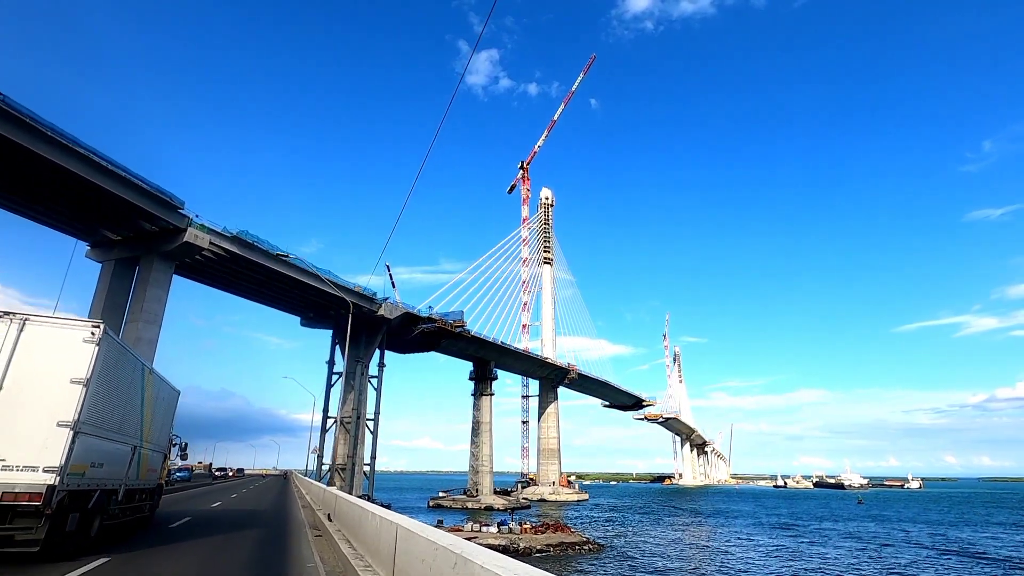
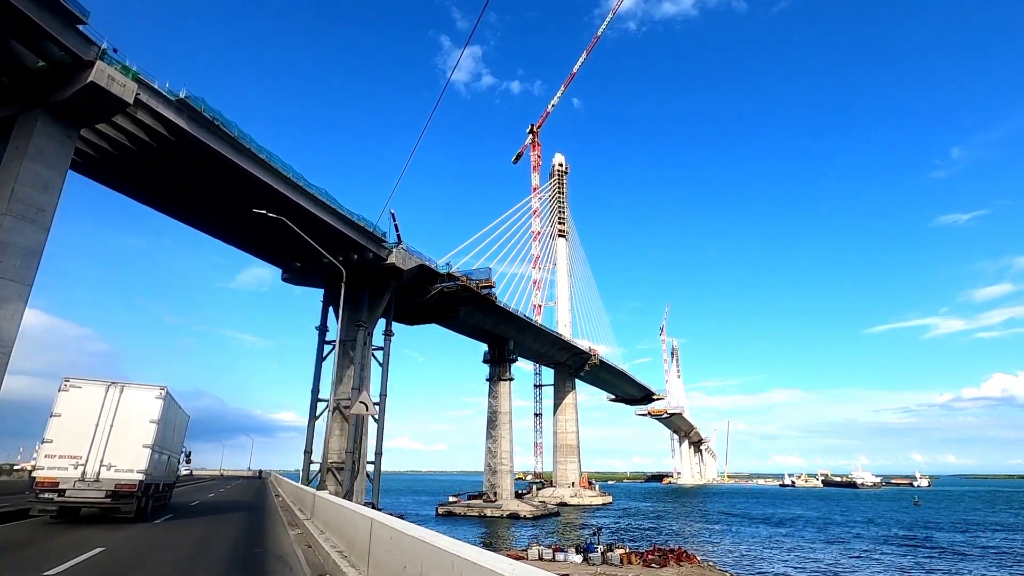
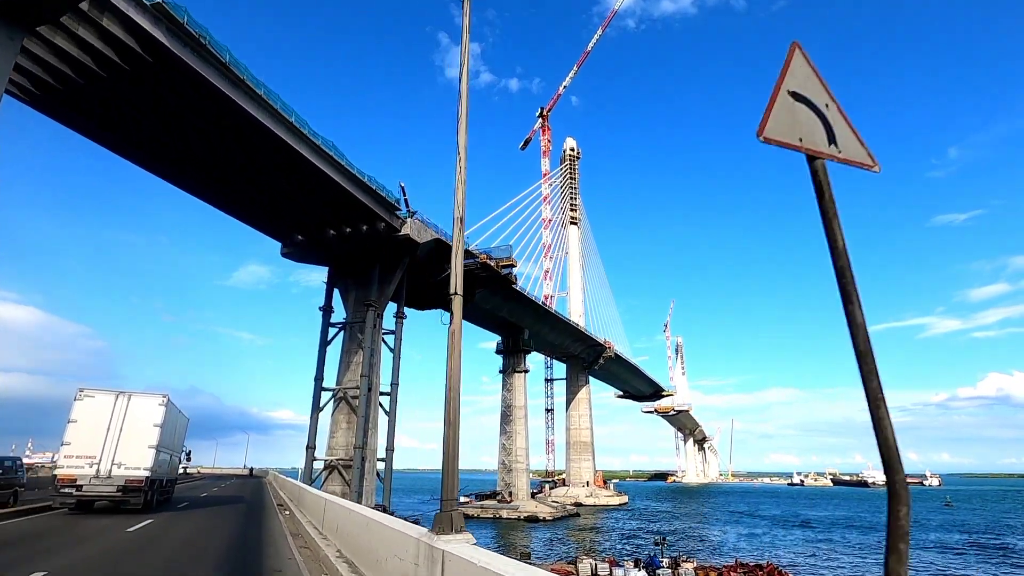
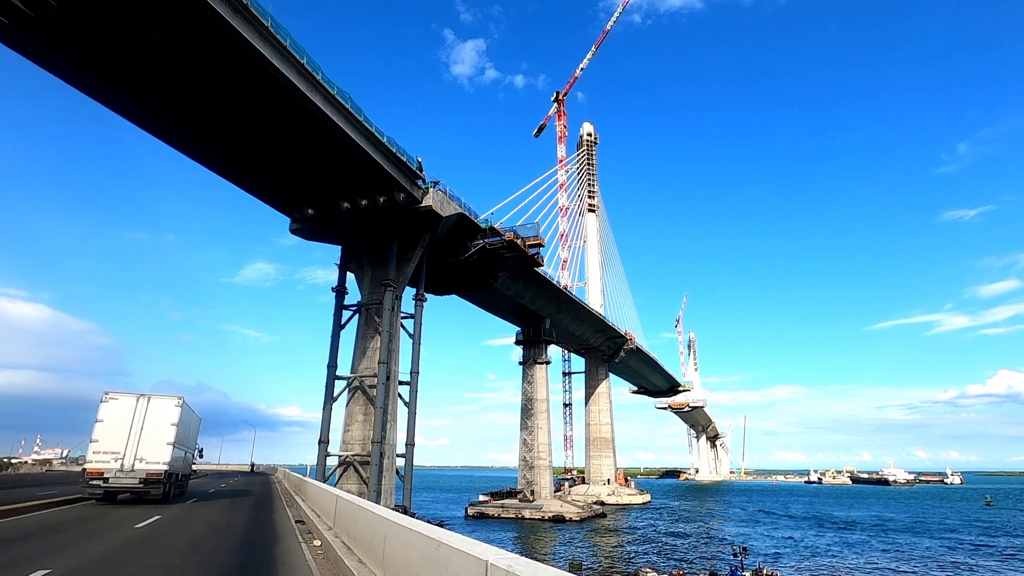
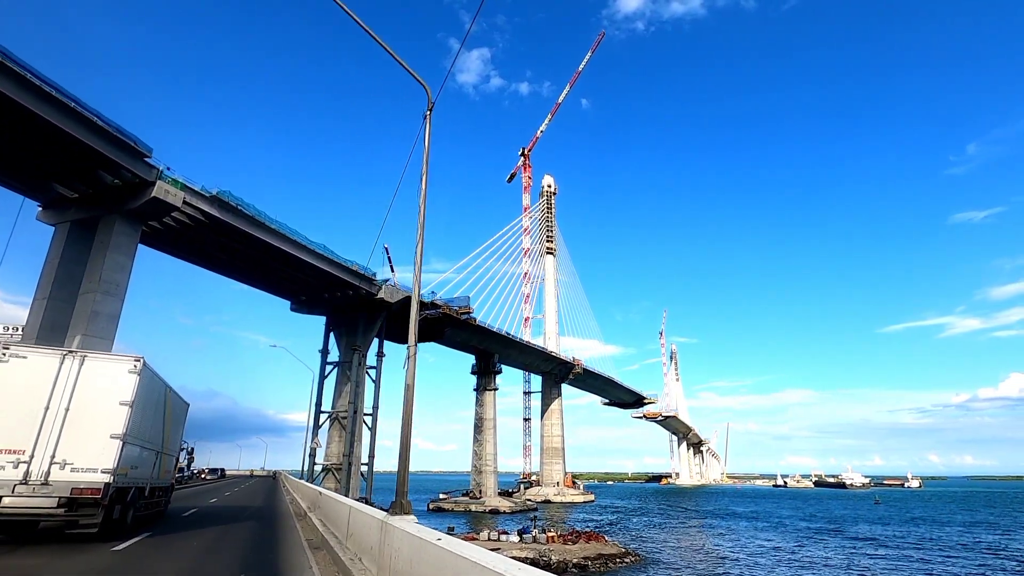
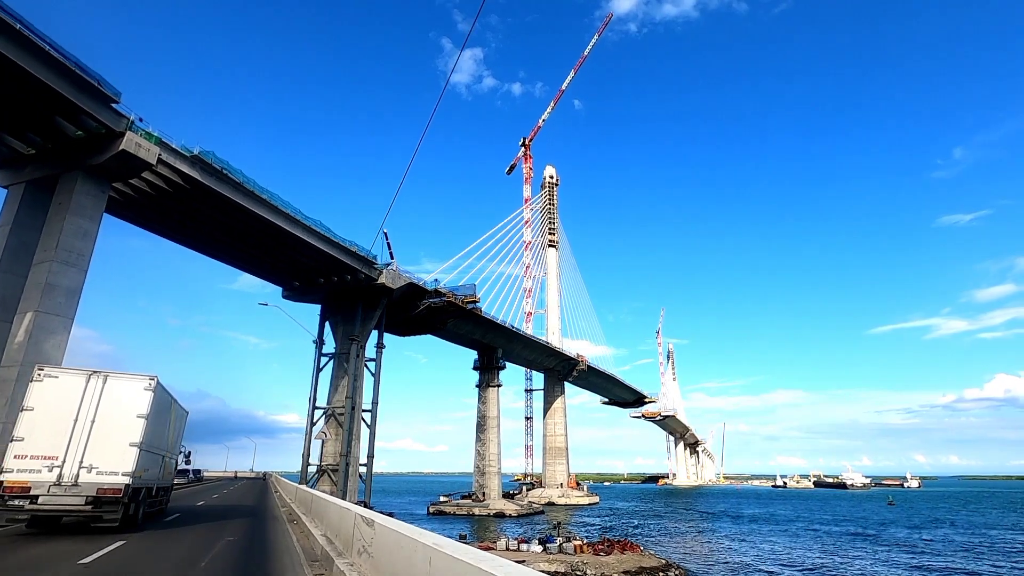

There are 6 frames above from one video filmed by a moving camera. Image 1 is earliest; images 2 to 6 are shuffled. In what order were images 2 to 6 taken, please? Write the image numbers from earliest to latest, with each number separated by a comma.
5, 6, 2, 3, 4
